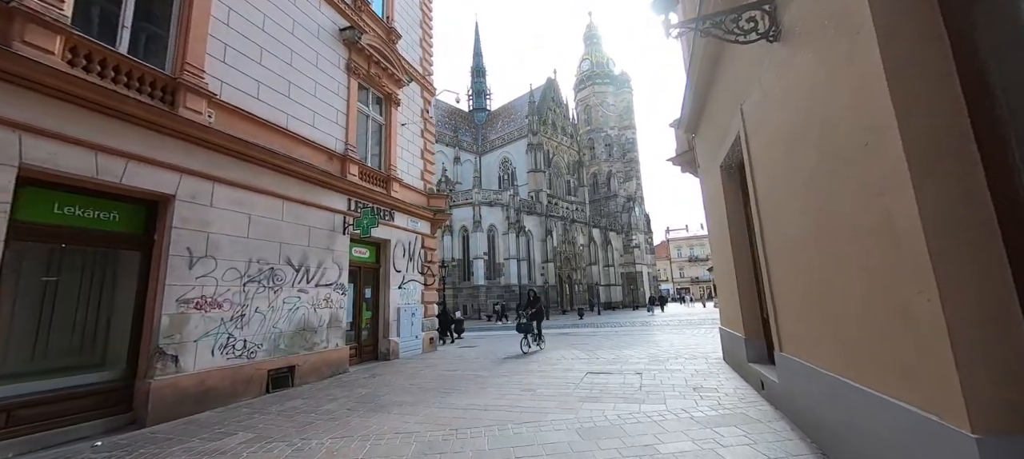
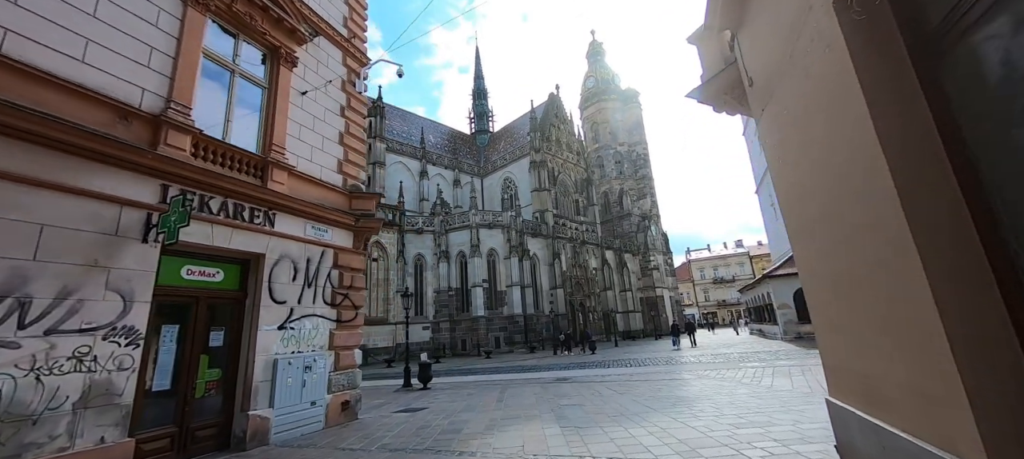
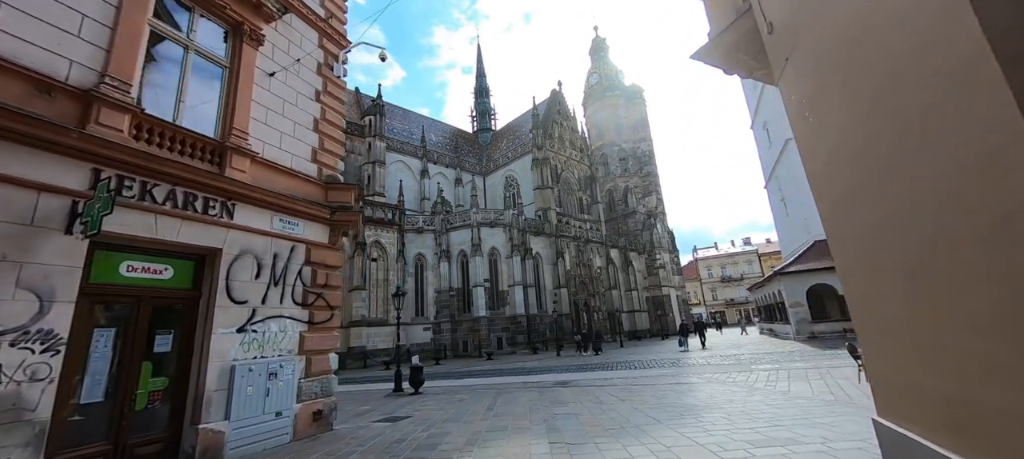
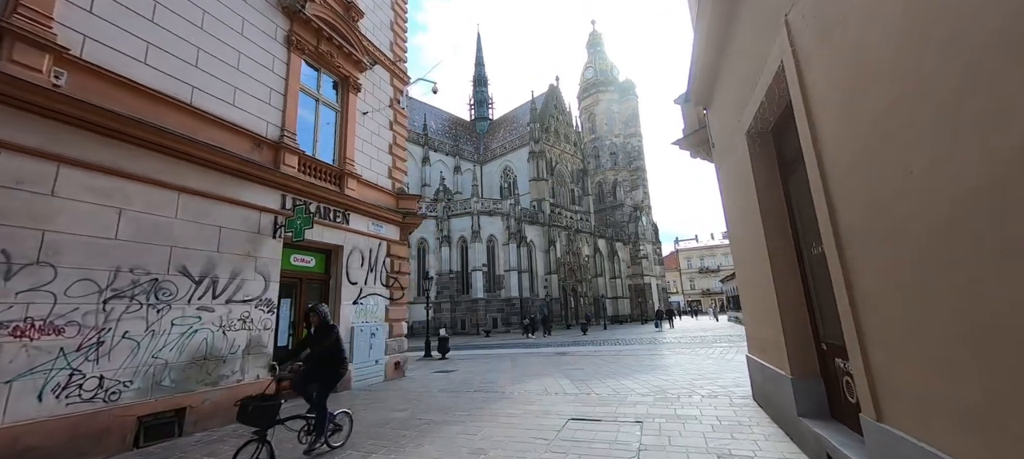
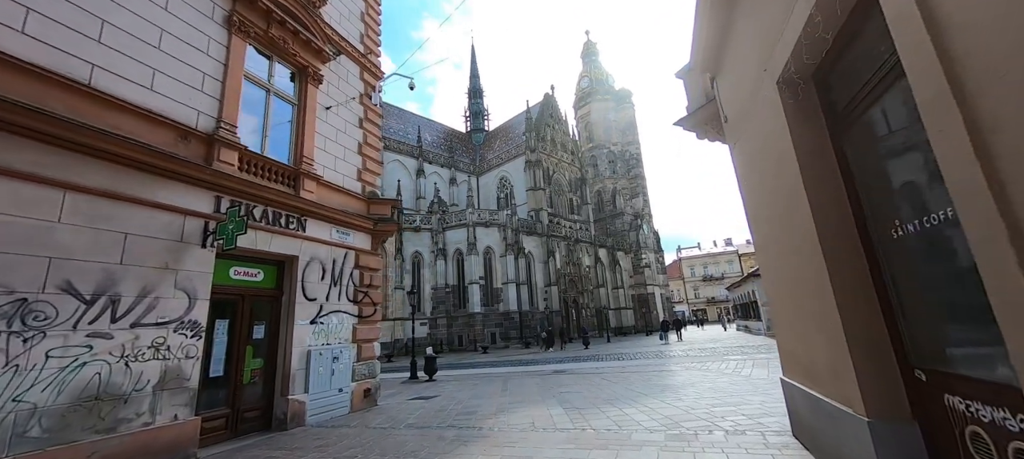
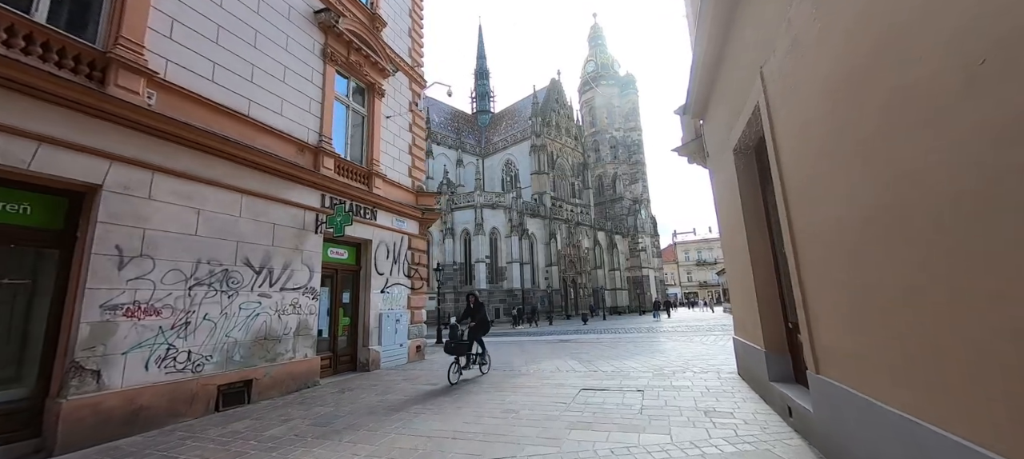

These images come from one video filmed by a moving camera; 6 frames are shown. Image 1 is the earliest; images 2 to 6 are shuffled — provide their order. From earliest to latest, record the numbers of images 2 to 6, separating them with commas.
6, 4, 5, 2, 3
